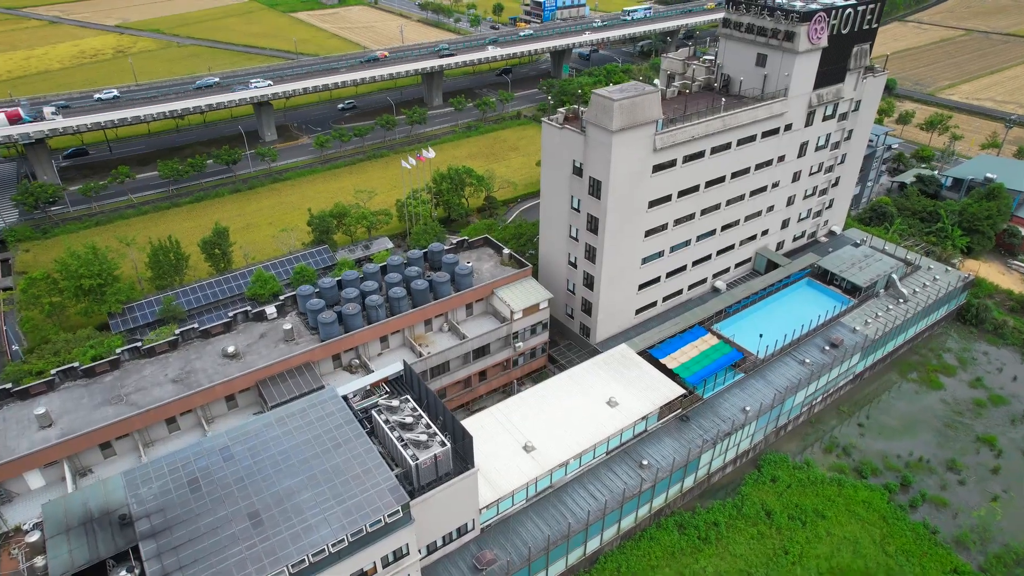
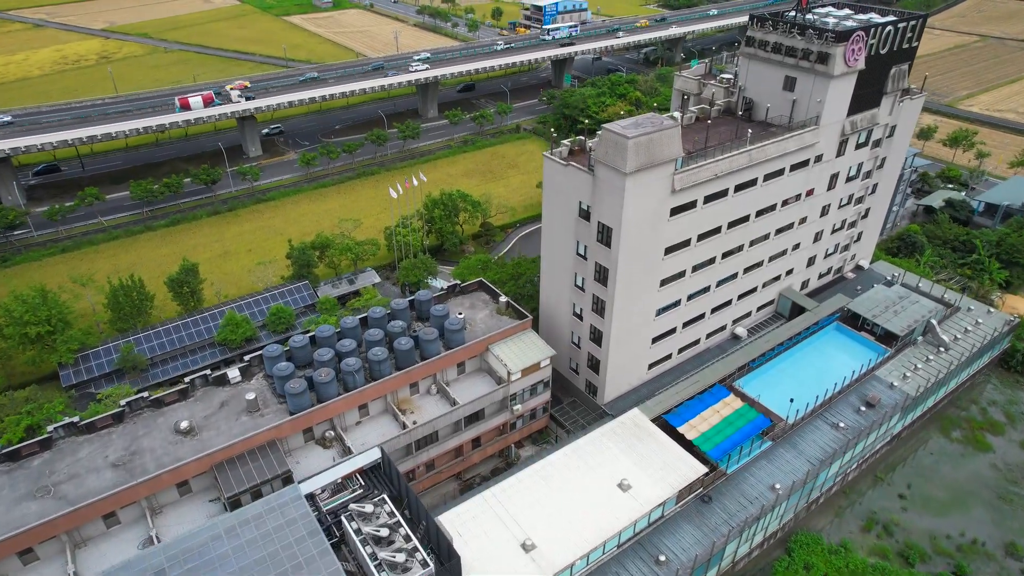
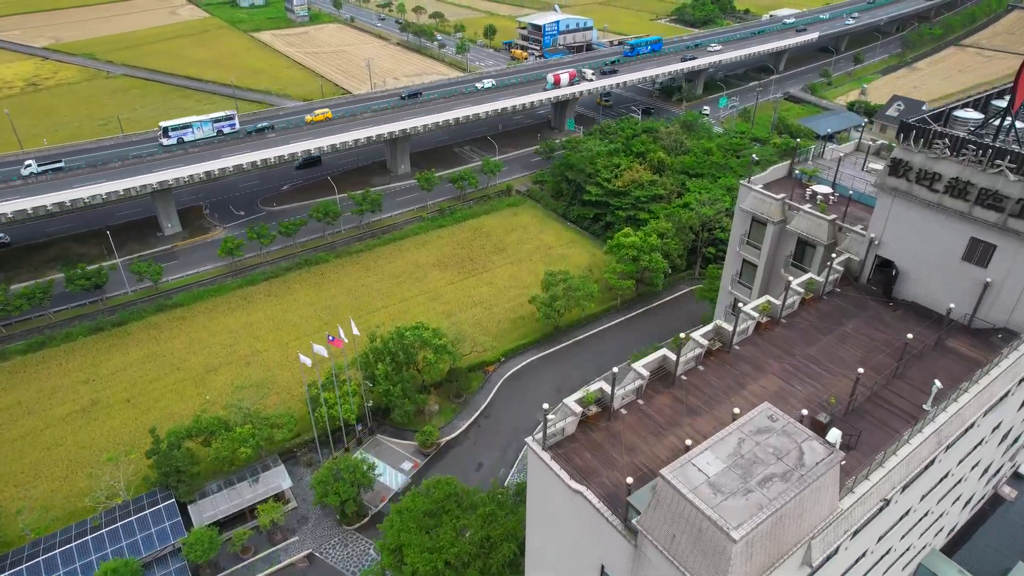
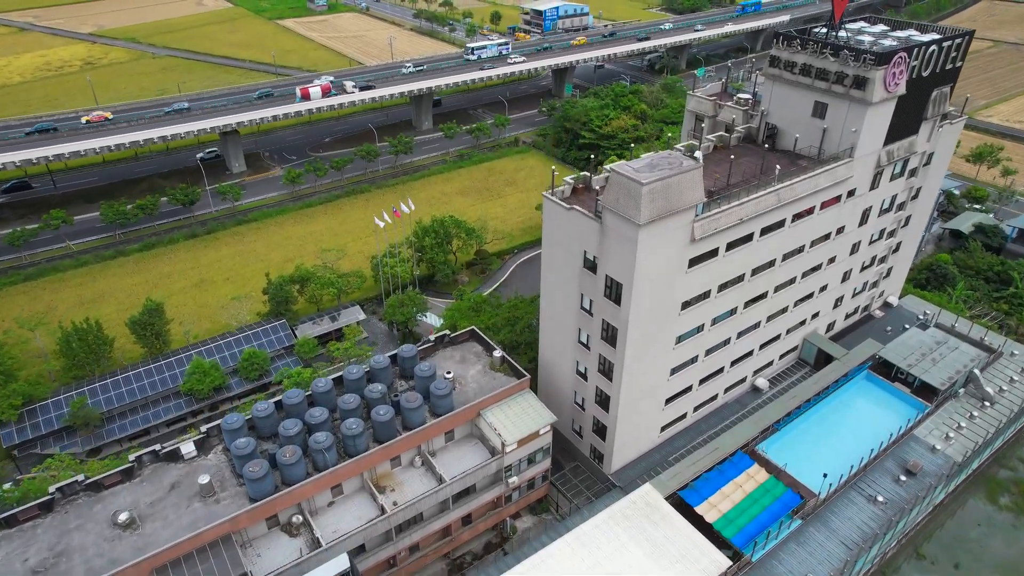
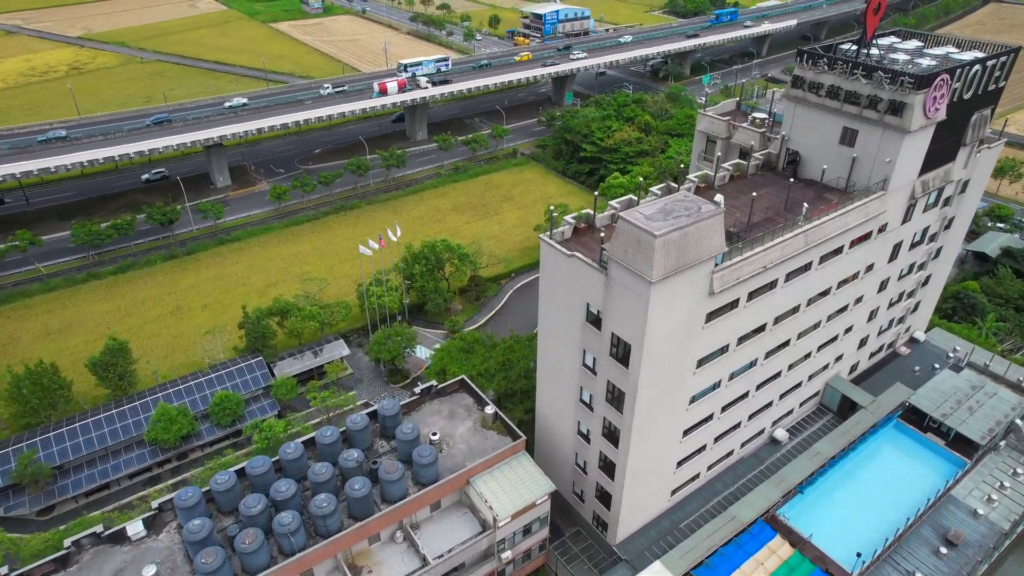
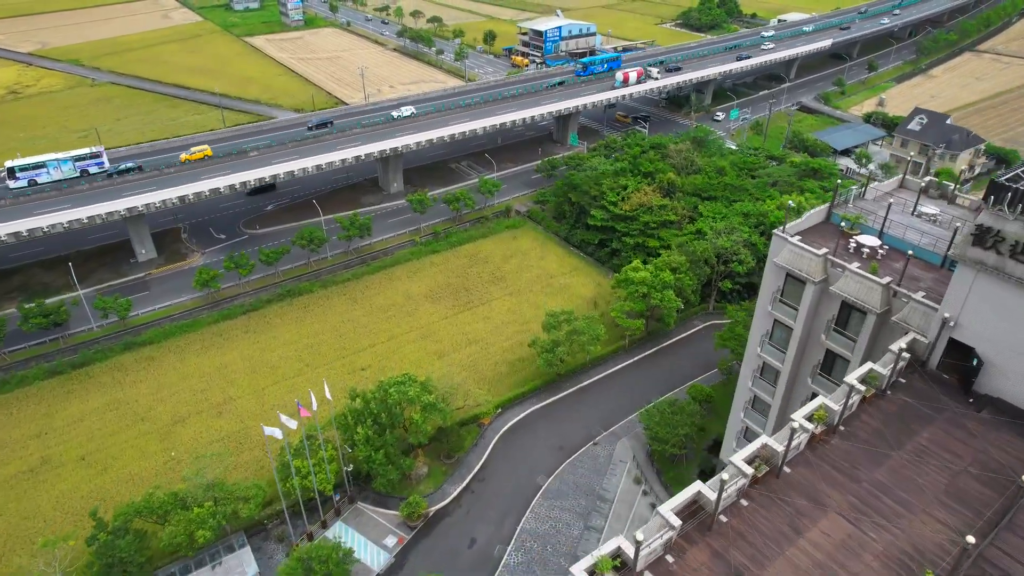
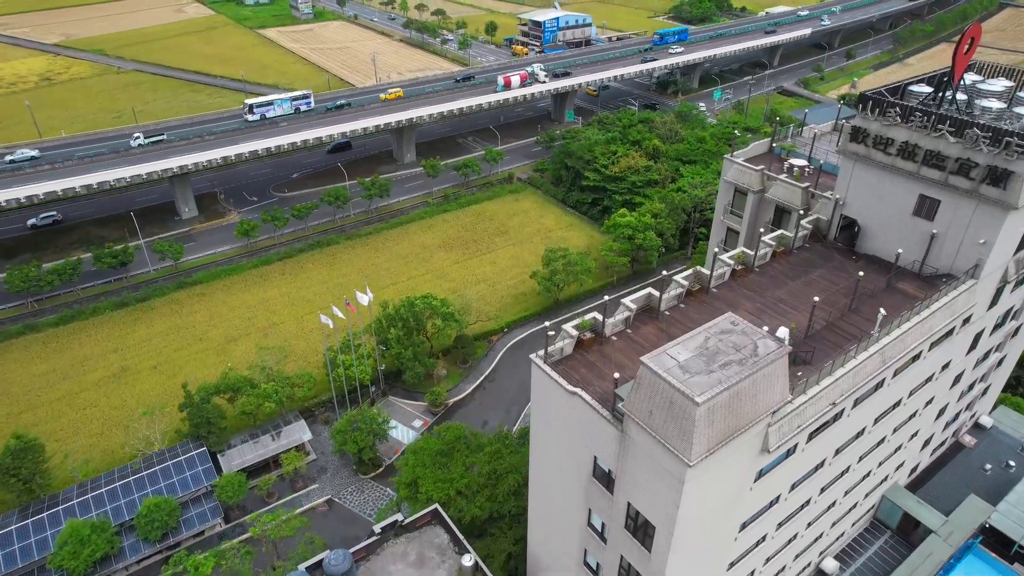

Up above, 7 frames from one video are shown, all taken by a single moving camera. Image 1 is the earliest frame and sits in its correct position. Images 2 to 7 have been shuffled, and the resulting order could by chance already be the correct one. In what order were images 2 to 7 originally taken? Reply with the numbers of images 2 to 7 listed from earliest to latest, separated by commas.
2, 4, 5, 7, 3, 6
